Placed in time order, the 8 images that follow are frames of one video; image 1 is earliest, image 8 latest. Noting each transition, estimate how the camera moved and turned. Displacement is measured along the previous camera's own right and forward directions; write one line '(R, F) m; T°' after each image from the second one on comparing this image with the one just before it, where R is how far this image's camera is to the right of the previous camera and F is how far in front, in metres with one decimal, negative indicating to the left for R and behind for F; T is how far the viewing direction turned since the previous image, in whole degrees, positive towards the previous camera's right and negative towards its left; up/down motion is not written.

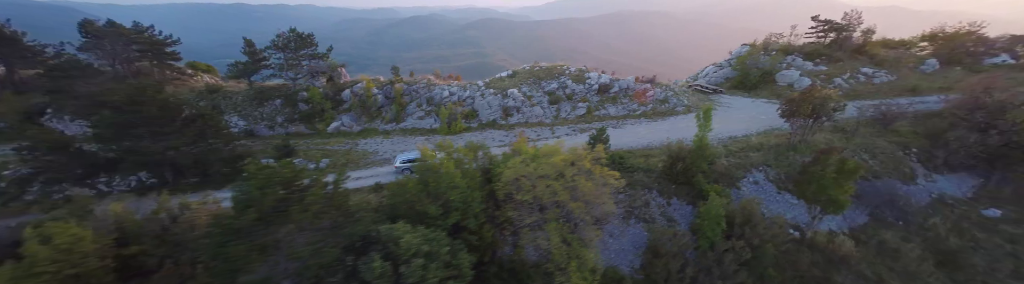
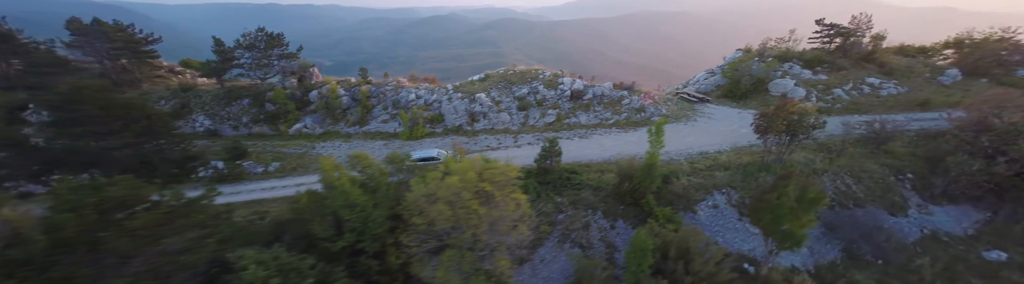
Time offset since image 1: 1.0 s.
(+4.2, +1.4) m; -3°
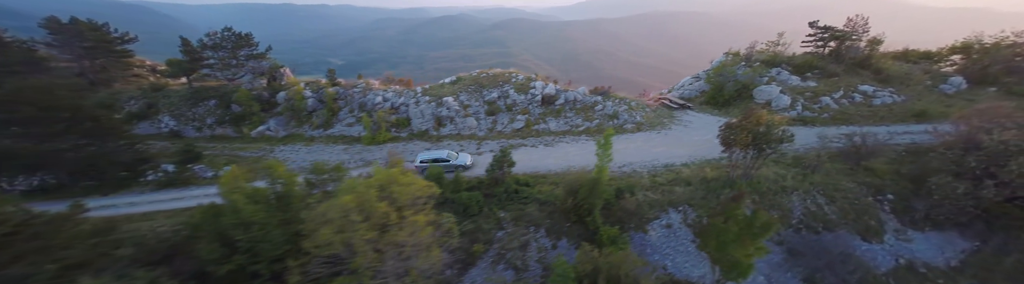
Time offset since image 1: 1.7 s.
(+3.2, +1.1) m; -2°
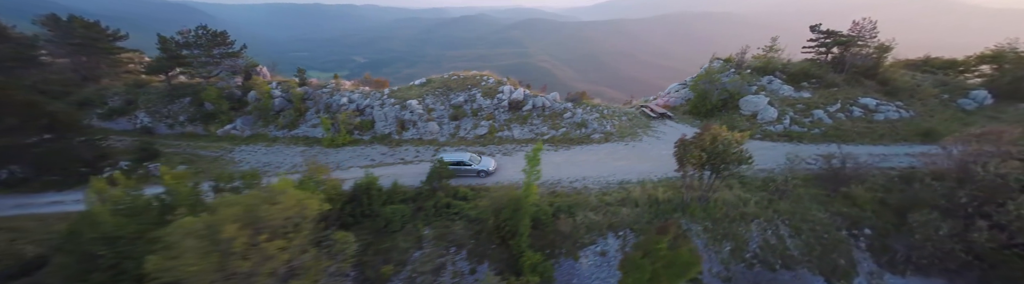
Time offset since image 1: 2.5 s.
(+4.0, +1.4) m; -3°
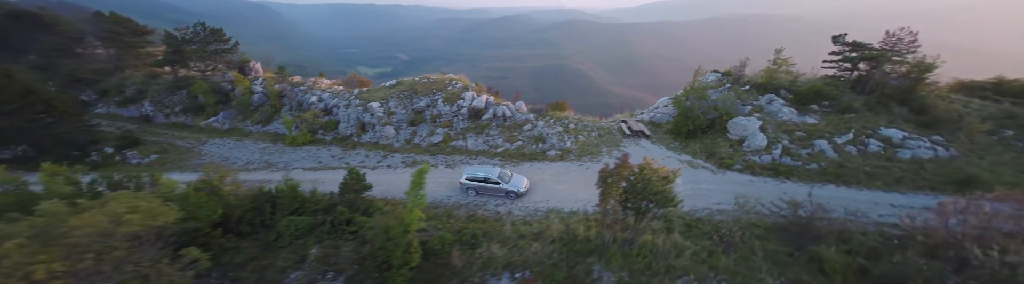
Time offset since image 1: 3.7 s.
(+5.6, +2.0) m; -7°
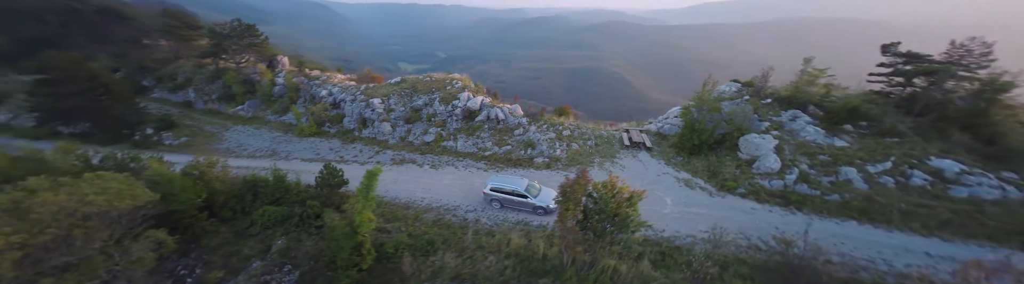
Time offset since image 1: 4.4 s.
(+3.0, +0.9) m; -7°
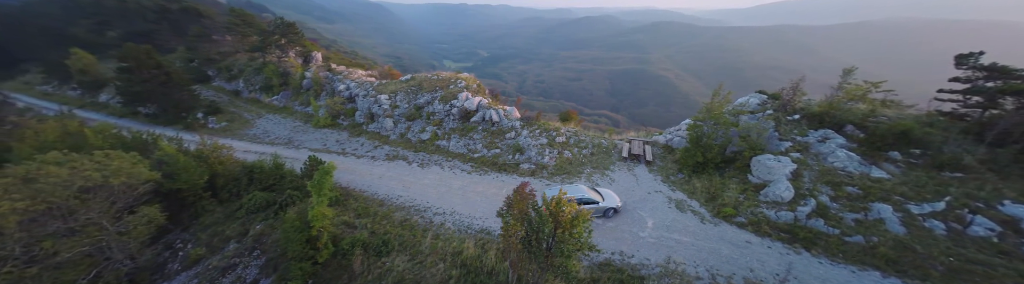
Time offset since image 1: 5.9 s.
(+3.3, +1.0) m; -8°
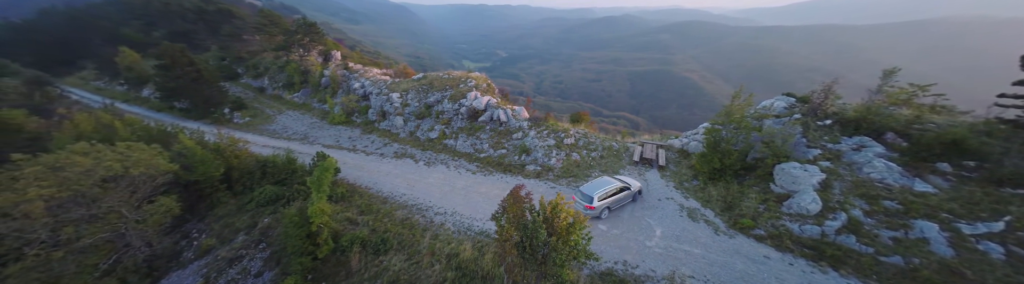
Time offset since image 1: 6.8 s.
(+0.8, +0.5) m; -4°
